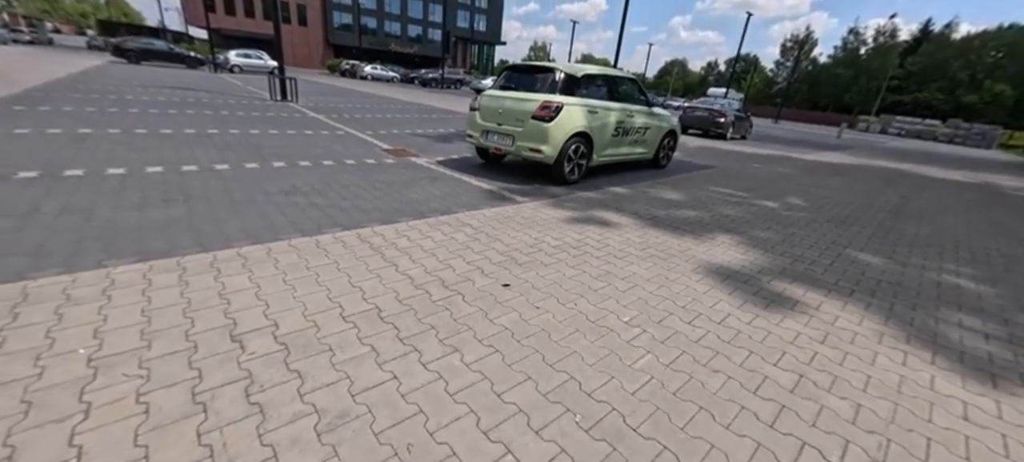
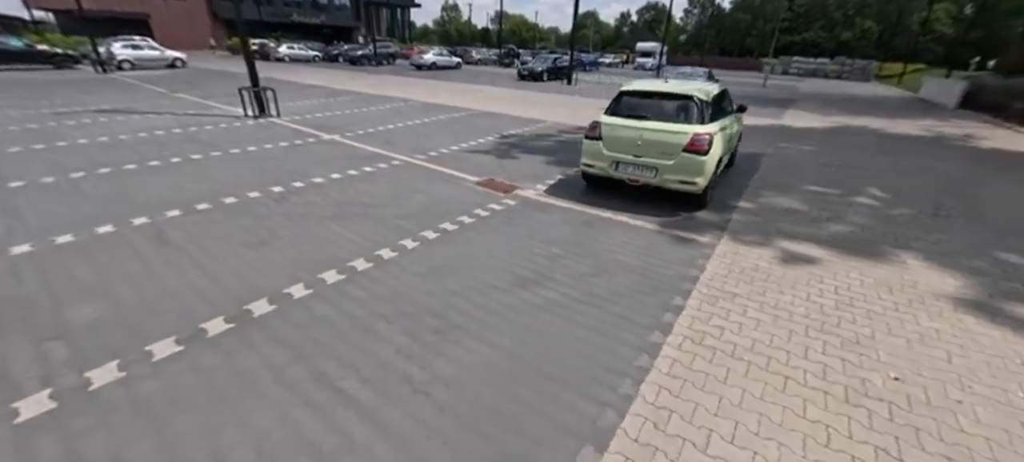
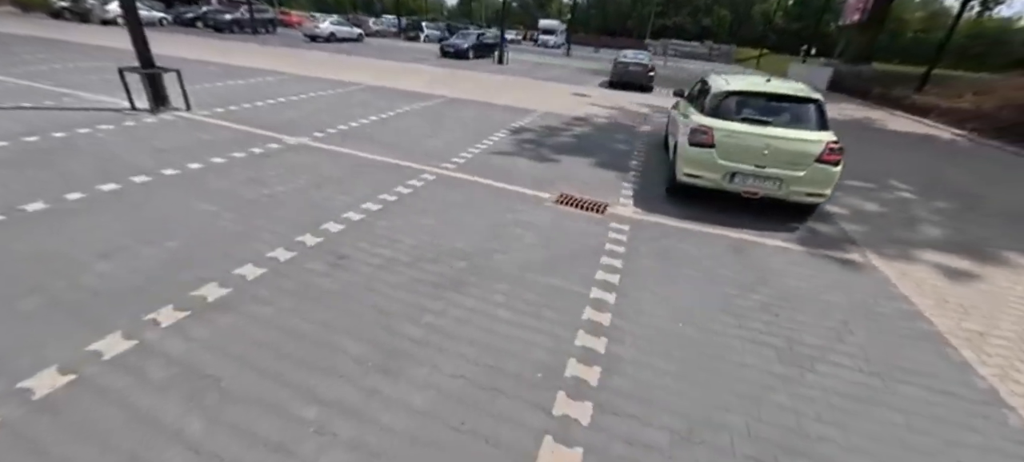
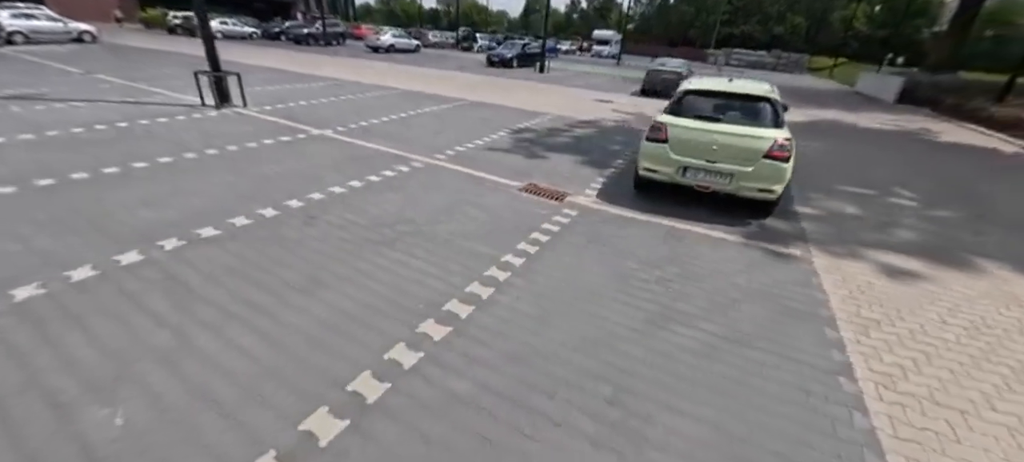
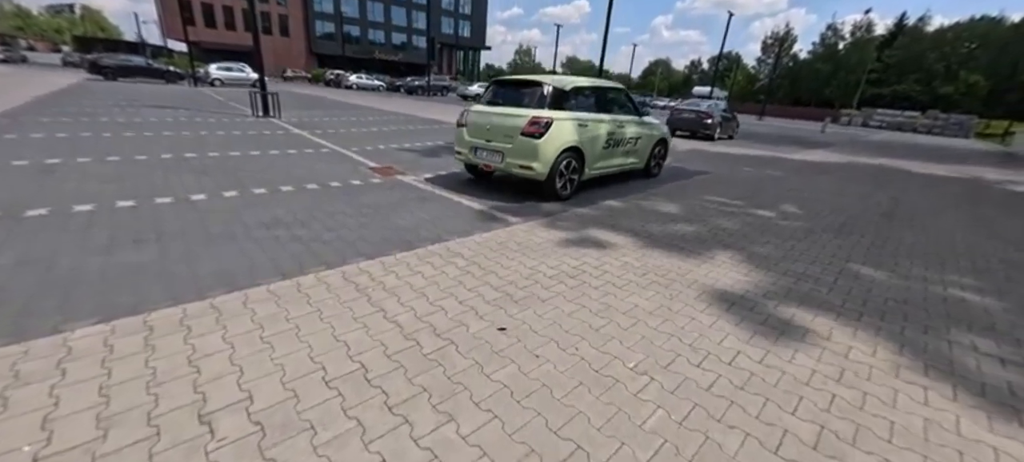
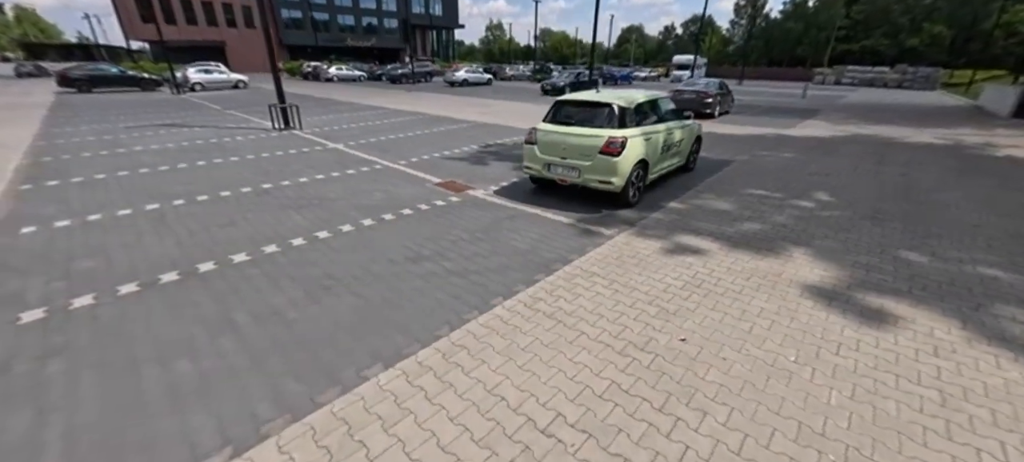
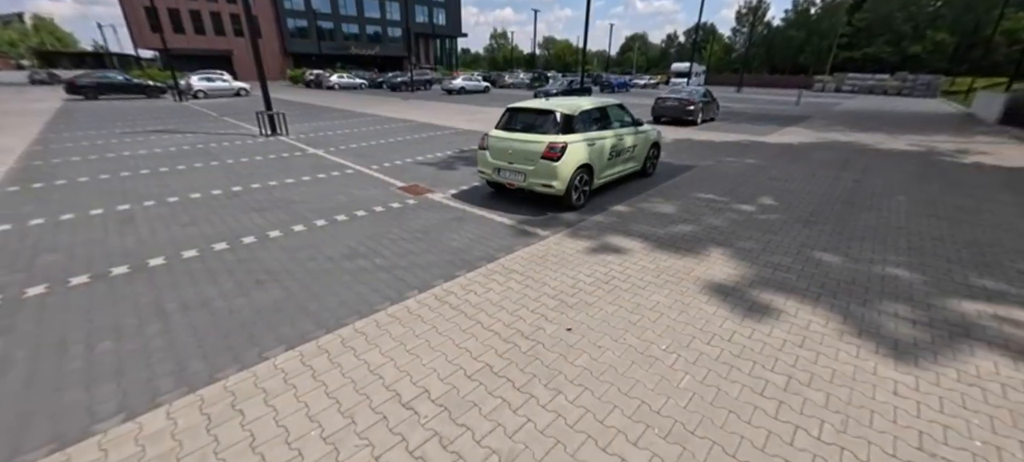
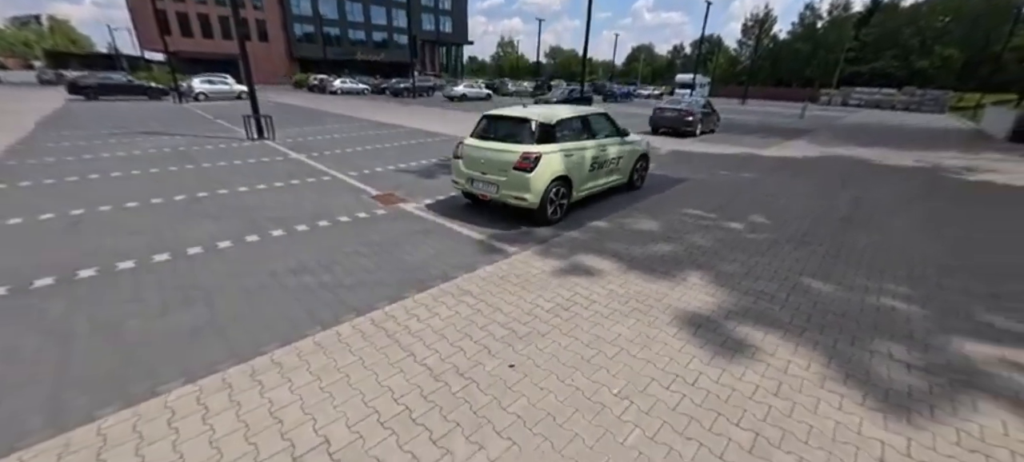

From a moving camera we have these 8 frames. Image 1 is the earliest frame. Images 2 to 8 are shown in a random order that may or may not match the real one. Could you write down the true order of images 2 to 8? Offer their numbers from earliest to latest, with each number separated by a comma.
5, 8, 7, 6, 2, 4, 3
